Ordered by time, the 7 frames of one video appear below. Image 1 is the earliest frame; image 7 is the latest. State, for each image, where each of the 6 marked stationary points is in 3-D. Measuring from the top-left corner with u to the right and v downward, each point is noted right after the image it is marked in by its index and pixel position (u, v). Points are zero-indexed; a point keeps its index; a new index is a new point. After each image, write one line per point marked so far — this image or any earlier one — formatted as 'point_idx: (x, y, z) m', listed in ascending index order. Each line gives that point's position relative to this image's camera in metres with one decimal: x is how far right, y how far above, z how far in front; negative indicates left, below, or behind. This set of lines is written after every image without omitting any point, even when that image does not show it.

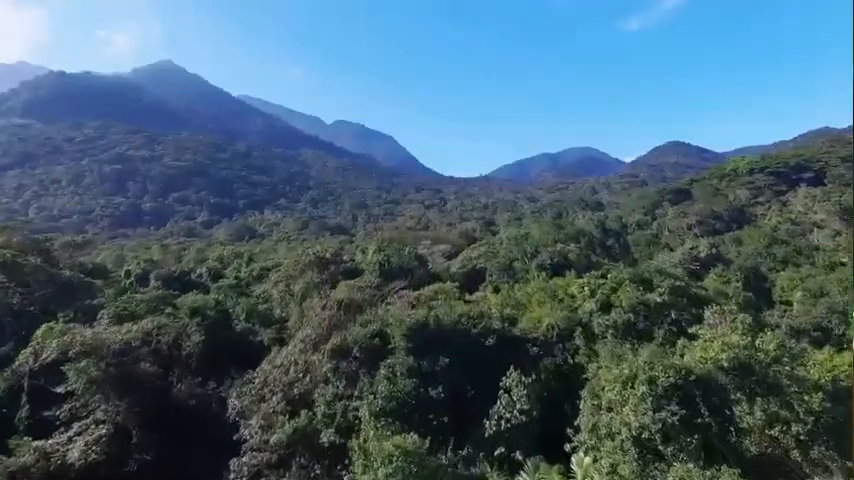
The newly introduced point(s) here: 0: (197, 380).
0: (-11.7, -7.1, +18.3) m
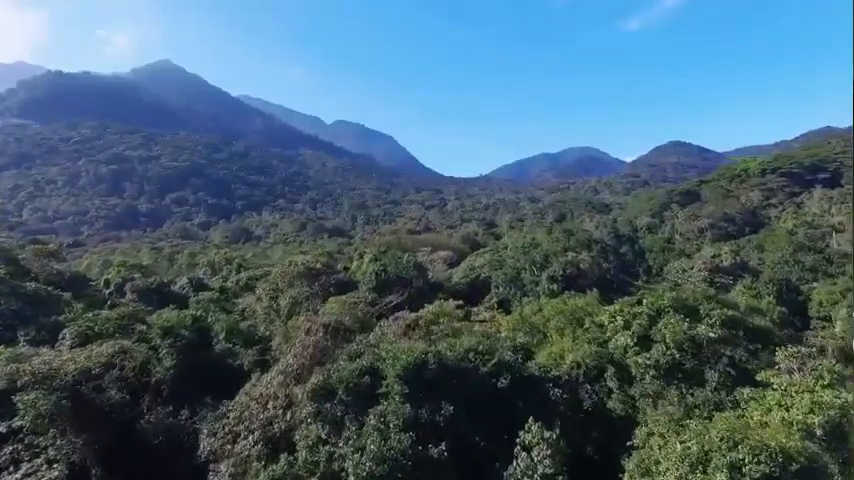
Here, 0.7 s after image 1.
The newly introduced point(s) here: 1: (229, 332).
0: (-11.7, -7.7, +16.2) m
1: (-10.4, -4.9, +18.8) m
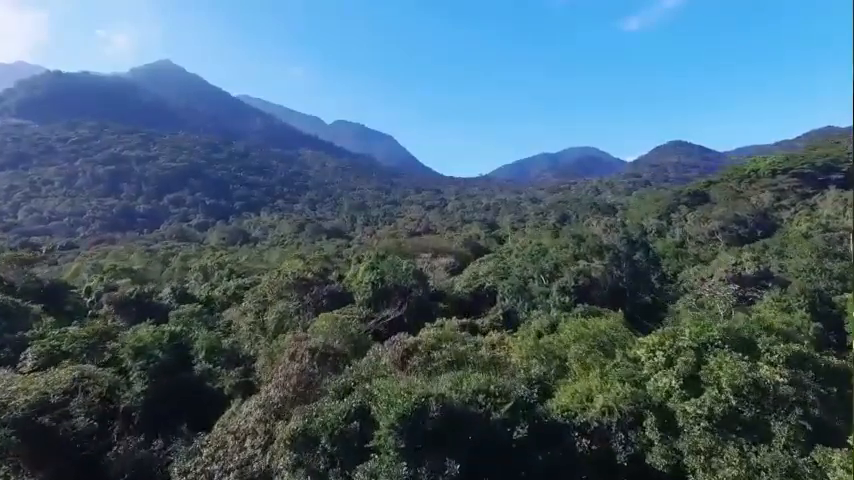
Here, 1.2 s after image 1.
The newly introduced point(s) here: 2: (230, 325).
0: (-11.7, -8.1, +14.5) m
1: (-10.4, -5.3, +17.0) m
2: (-10.7, -4.6, +19.4) m
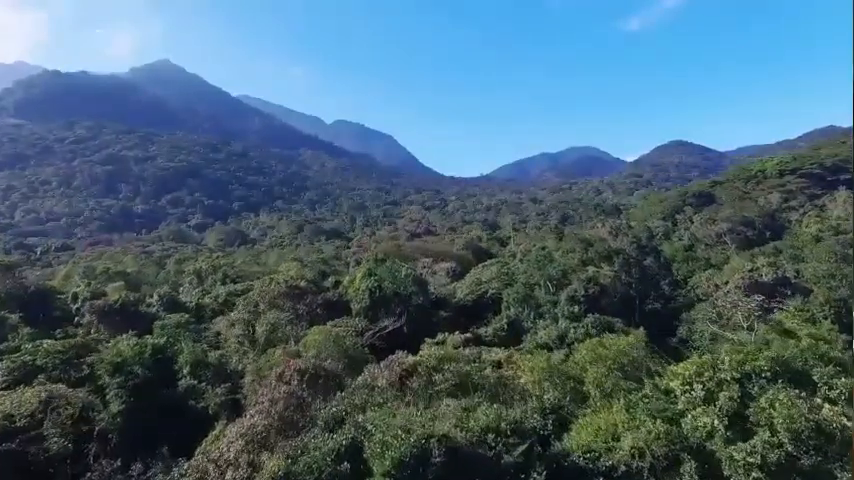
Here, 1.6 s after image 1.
0: (-11.7, -8.4, +13.3) m
1: (-10.4, -5.6, +15.9) m
2: (-10.7, -4.9, +18.2) m
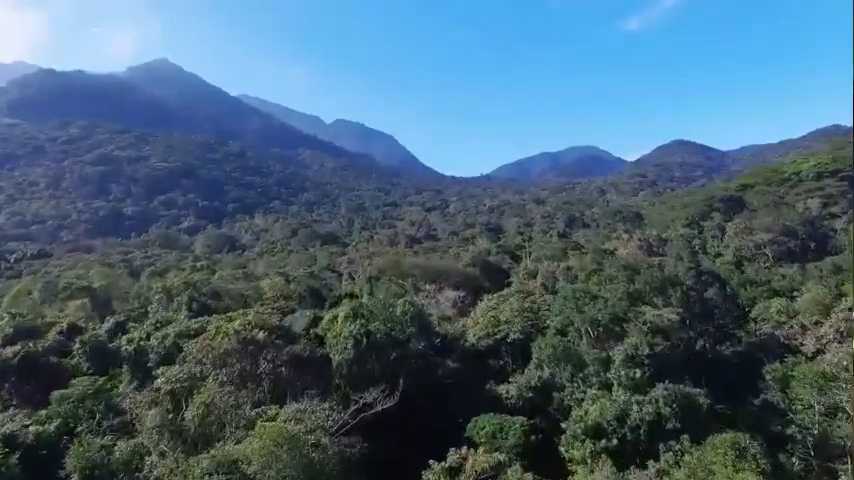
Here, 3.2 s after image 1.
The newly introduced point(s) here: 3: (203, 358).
0: (-11.5, -9.9, +8.1) m
1: (-10.2, -7.1, +10.7) m
2: (-10.5, -6.4, +13.0) m
3: (-8.8, -4.8, +14.2) m
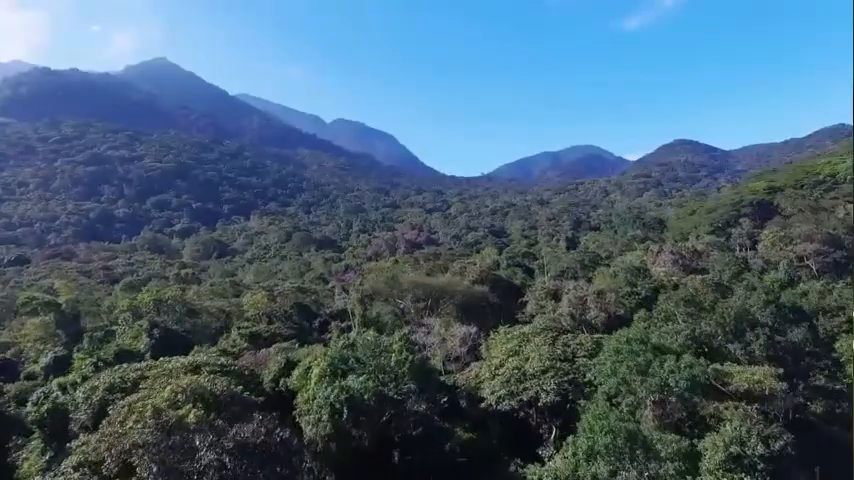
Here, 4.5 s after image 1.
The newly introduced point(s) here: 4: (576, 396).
0: (-11.4, -11.0, +3.8) m
1: (-10.1, -8.2, +6.3) m
2: (-10.4, -7.5, +8.7) m
3: (-8.7, -5.9, +9.8) m
4: (+5.7, -6.0, +13.8) m
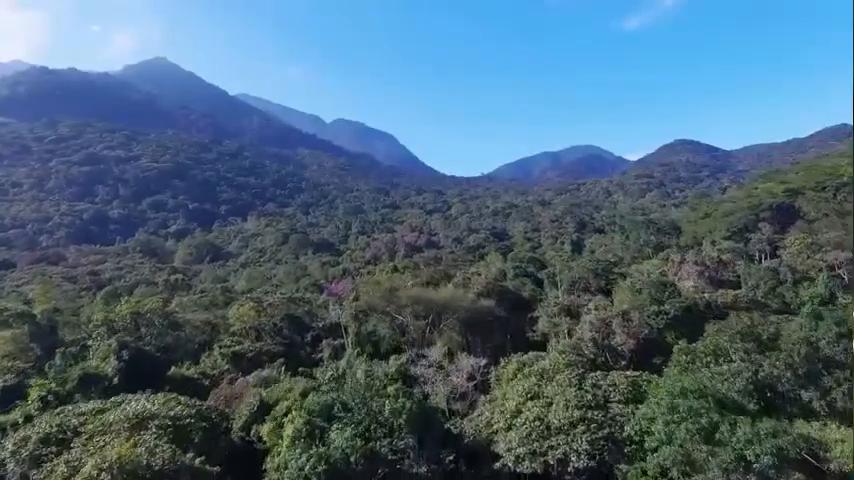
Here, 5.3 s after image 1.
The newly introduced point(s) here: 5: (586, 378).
0: (-11.3, -11.7, +1.1) m
1: (-10.0, -8.9, +3.7) m
2: (-10.4, -8.2, +6.0) m
3: (-8.6, -6.6, +7.2) m
4: (+5.8, -6.7, +11.1) m
5: (+5.9, -5.2, +12.8) m
